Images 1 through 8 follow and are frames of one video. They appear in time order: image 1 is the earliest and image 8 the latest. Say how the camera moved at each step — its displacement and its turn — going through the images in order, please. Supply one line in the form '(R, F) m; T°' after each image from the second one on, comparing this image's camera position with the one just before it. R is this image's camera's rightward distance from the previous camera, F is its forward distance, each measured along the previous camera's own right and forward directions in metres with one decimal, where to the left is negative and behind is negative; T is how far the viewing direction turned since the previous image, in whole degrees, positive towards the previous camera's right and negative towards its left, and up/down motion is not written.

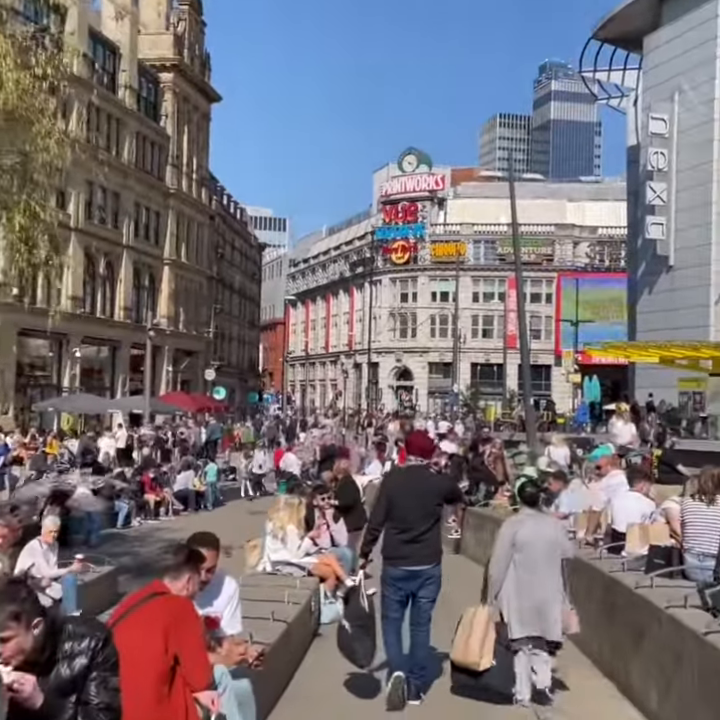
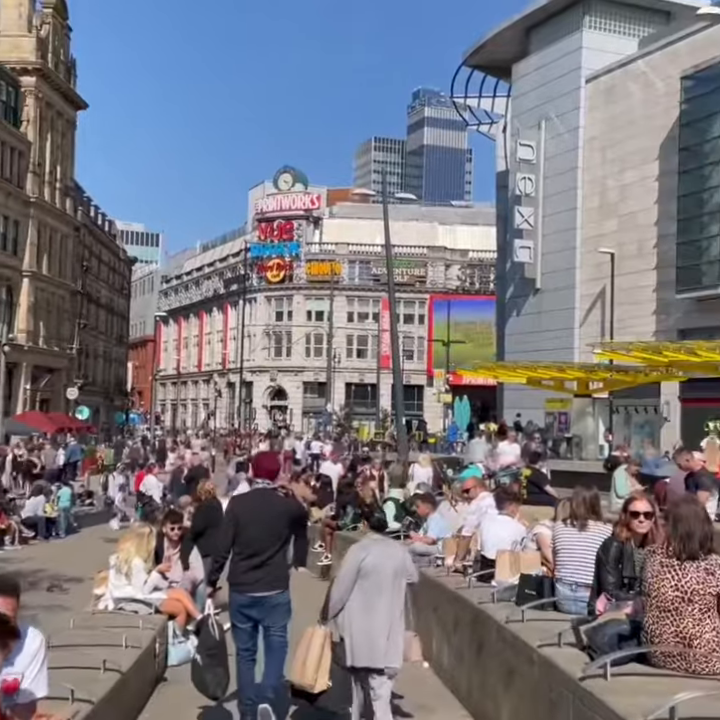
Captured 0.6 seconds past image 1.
(+0.2, +0.6) m; +7°
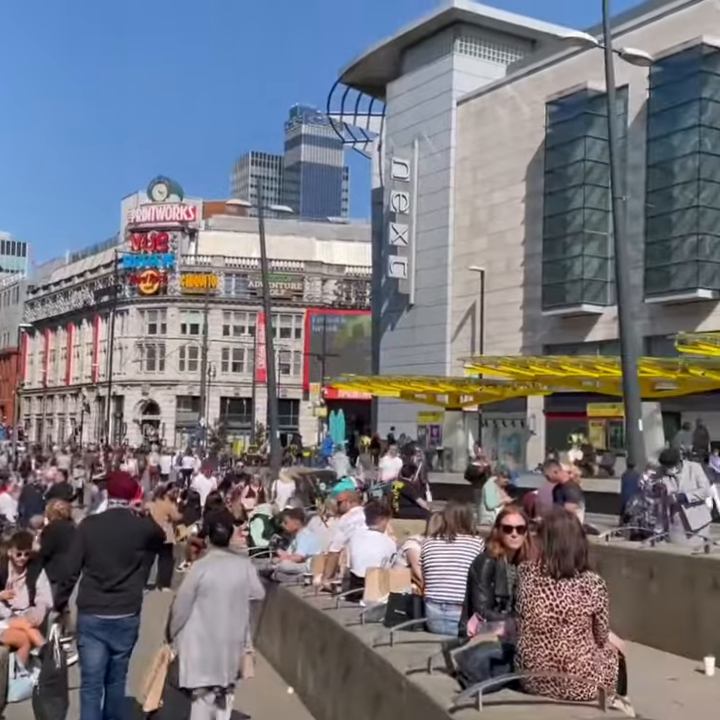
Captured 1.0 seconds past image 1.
(+0.1, +0.4) m; +7°
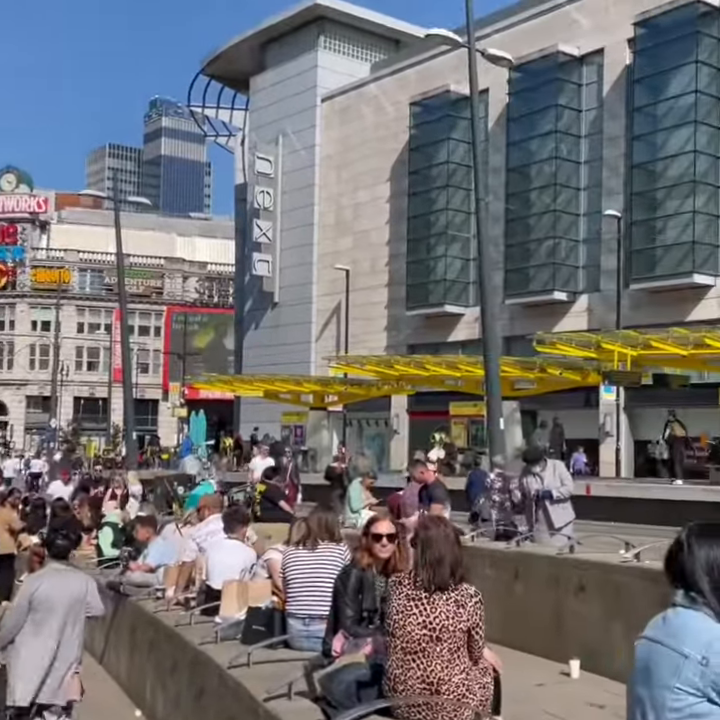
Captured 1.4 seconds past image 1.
(0.0, +0.5) m; +8°
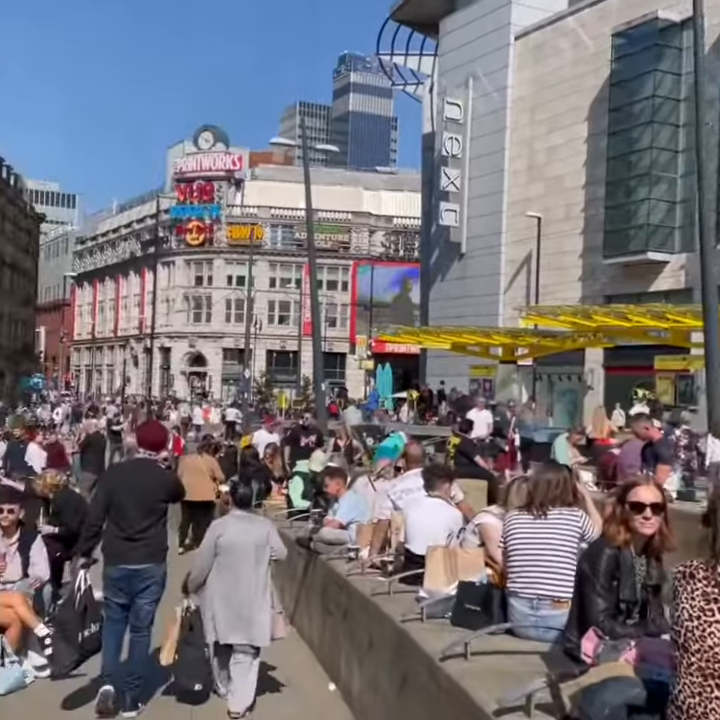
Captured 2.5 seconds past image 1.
(-0.3, +1.2) m; -10°
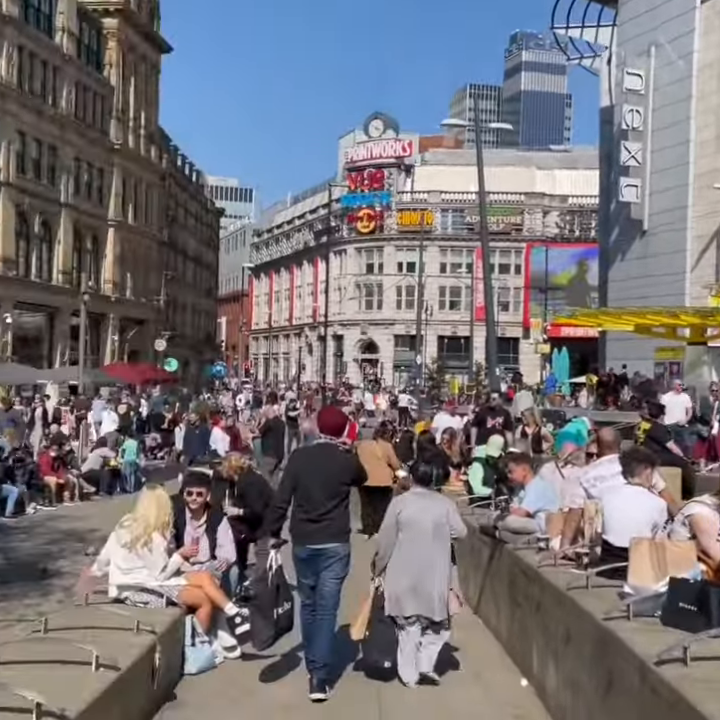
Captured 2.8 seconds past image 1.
(-0.1, +0.3) m; -10°
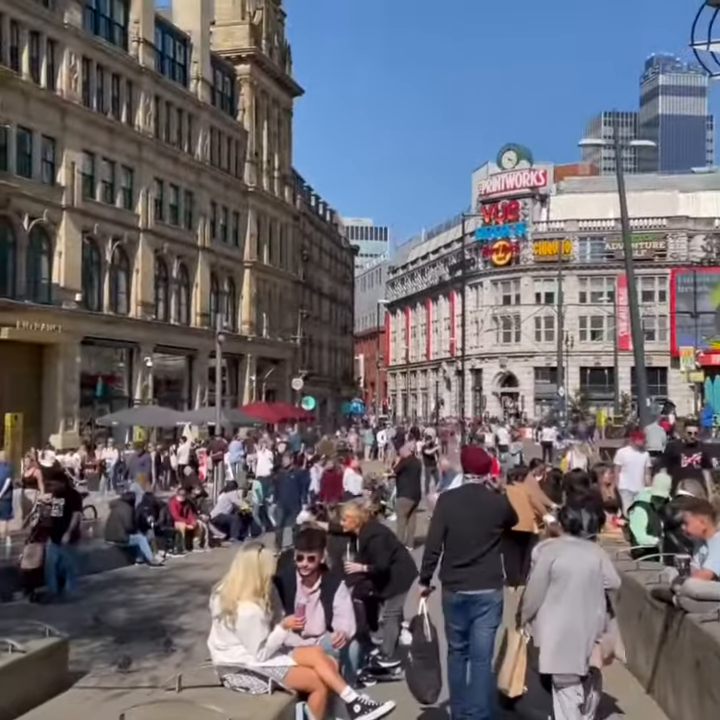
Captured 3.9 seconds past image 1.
(0.0, +1.3) m; -8°
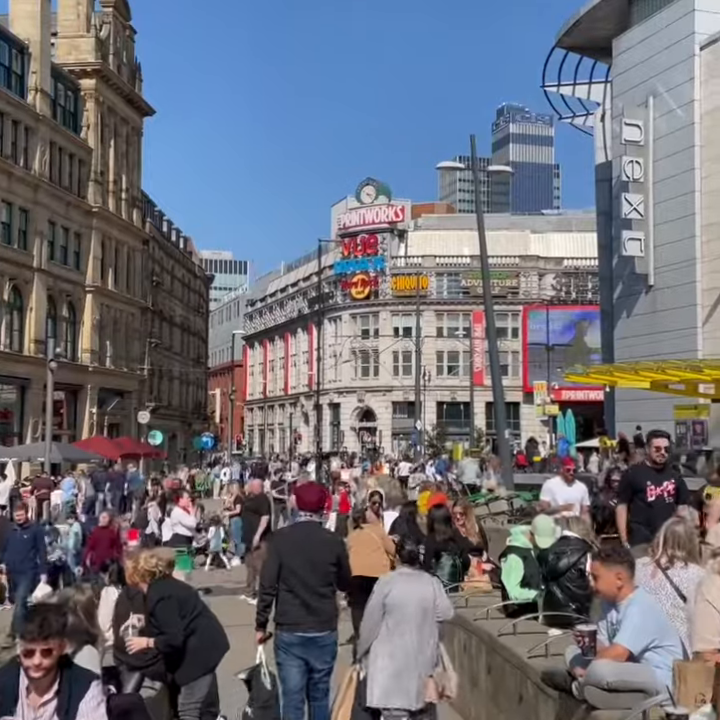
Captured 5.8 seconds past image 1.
(+0.4, +2.3) m; +8°
